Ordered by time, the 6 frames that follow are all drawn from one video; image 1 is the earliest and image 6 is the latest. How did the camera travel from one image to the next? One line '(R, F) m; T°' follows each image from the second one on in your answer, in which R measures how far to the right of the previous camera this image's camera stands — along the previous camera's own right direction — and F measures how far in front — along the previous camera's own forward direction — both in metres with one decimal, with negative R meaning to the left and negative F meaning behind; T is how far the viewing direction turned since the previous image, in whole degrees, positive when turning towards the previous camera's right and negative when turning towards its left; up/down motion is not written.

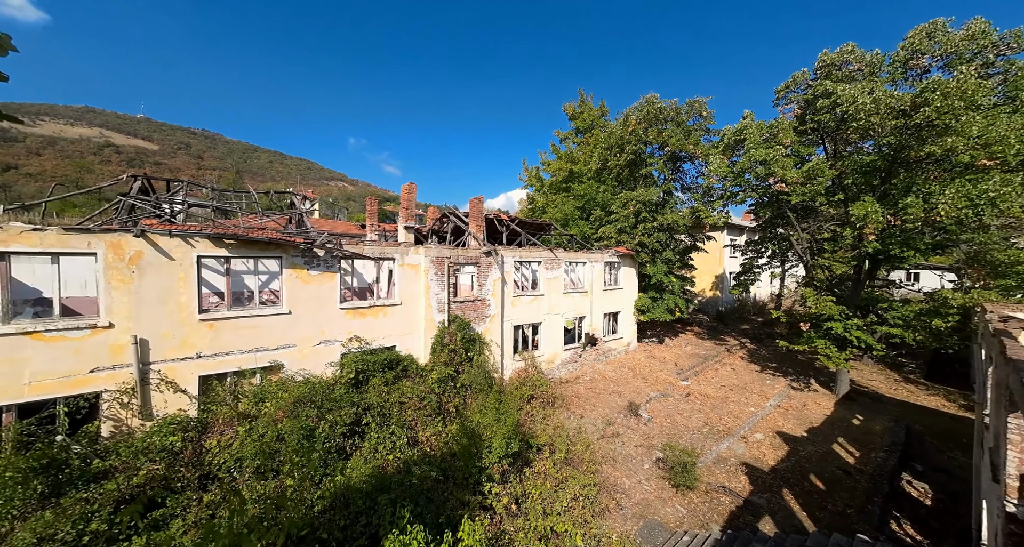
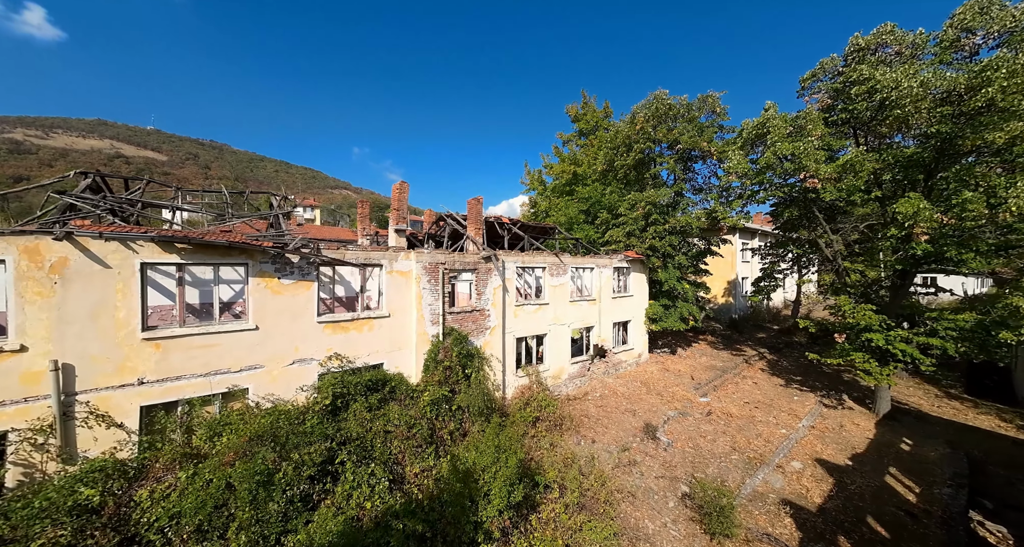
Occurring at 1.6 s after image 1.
(0.0, +1.4) m; 0°
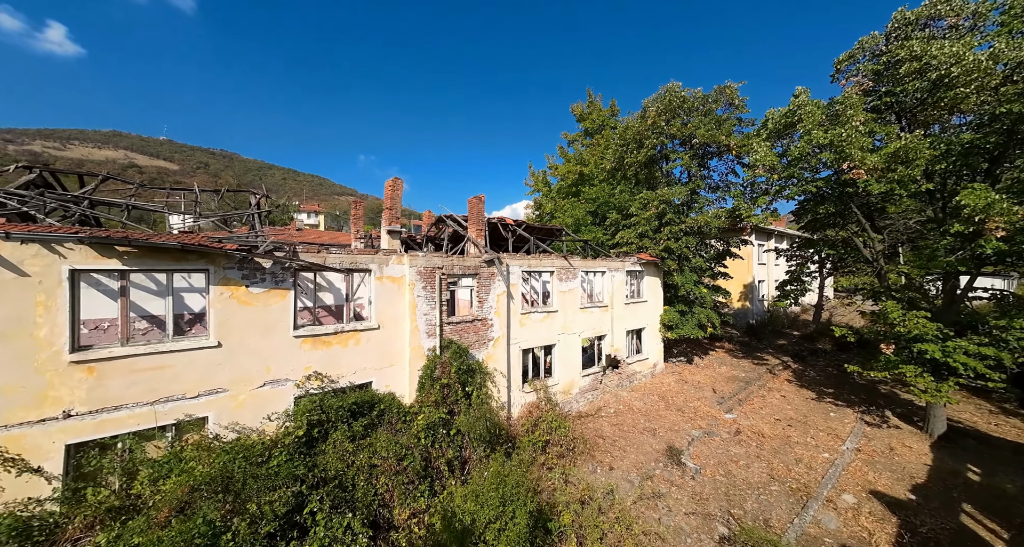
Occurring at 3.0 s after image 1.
(-0.1, +1.3) m; 0°
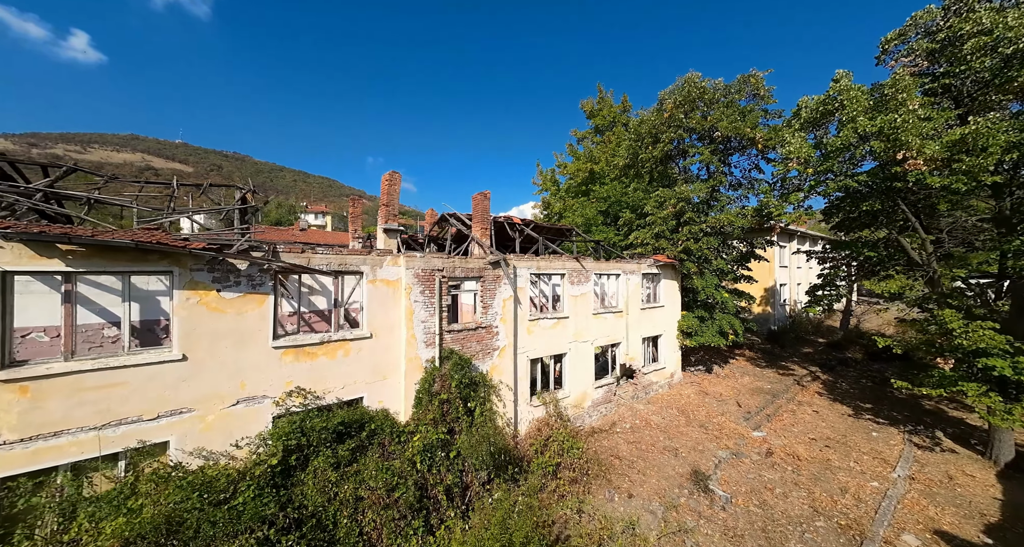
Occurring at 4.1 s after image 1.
(0.0, +1.1) m; -1°
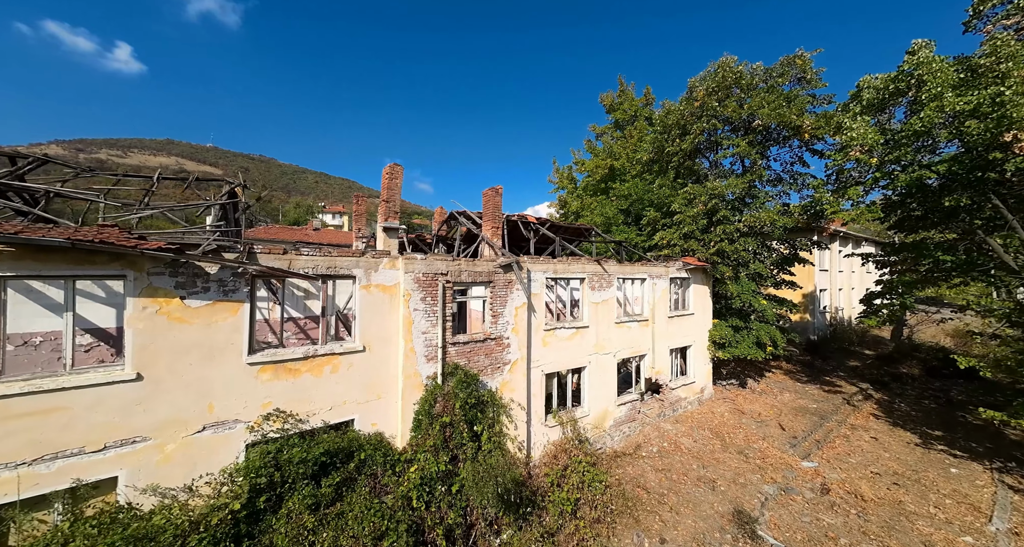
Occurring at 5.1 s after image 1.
(+0.1, +1.2) m; -3°
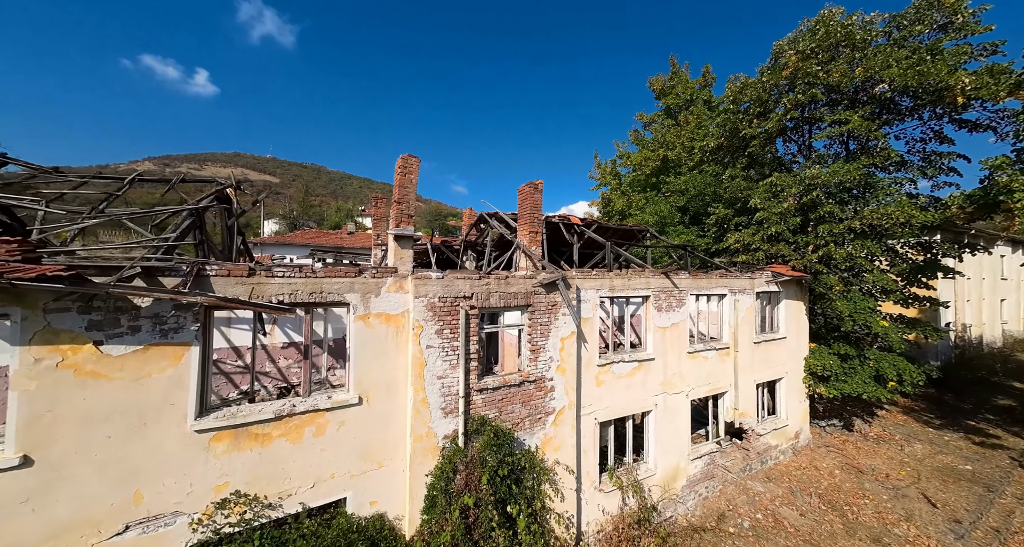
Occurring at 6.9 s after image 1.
(-0.1, +2.3) m; -6°
